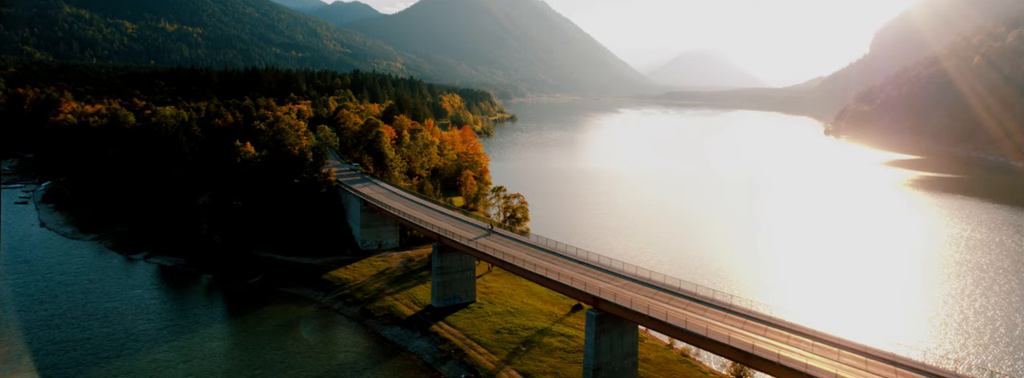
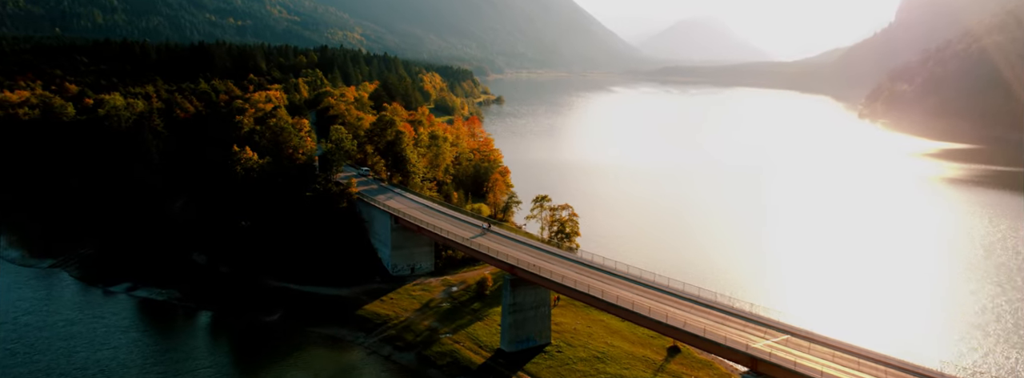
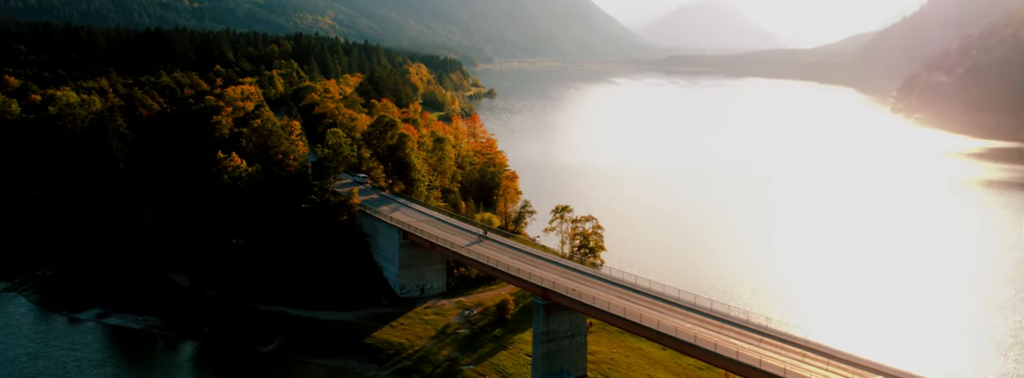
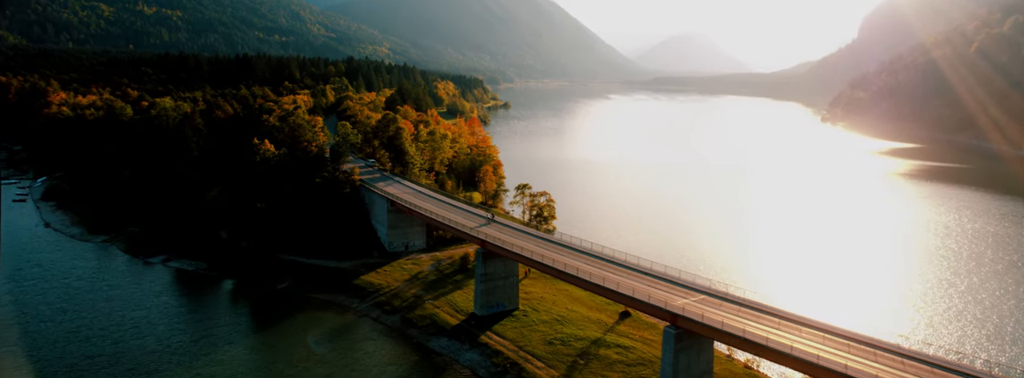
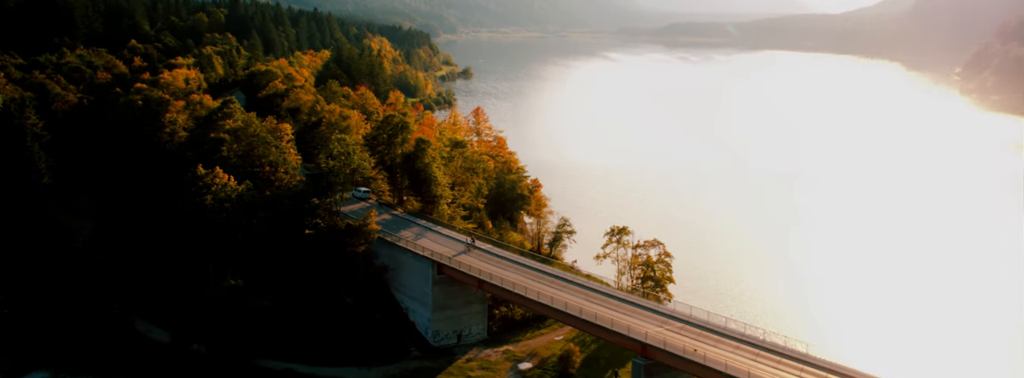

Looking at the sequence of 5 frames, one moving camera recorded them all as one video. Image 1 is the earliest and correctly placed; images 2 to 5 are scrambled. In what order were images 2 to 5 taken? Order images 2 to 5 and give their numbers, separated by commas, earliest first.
4, 2, 3, 5
